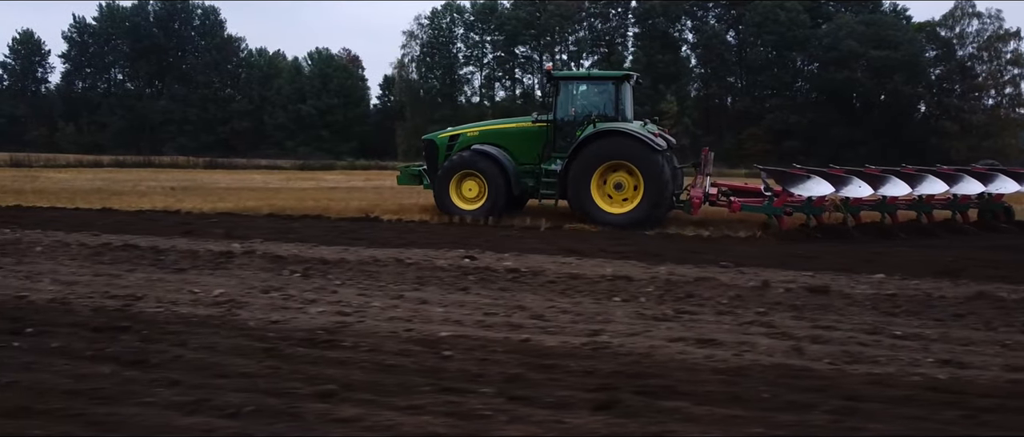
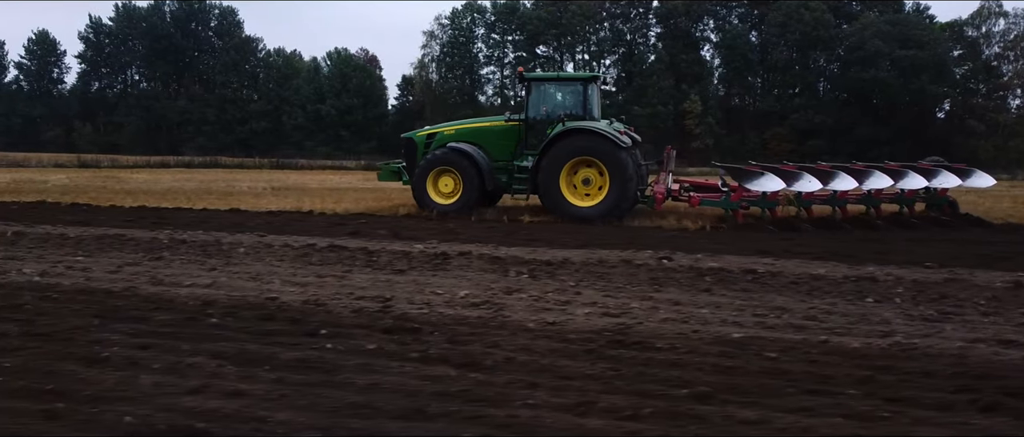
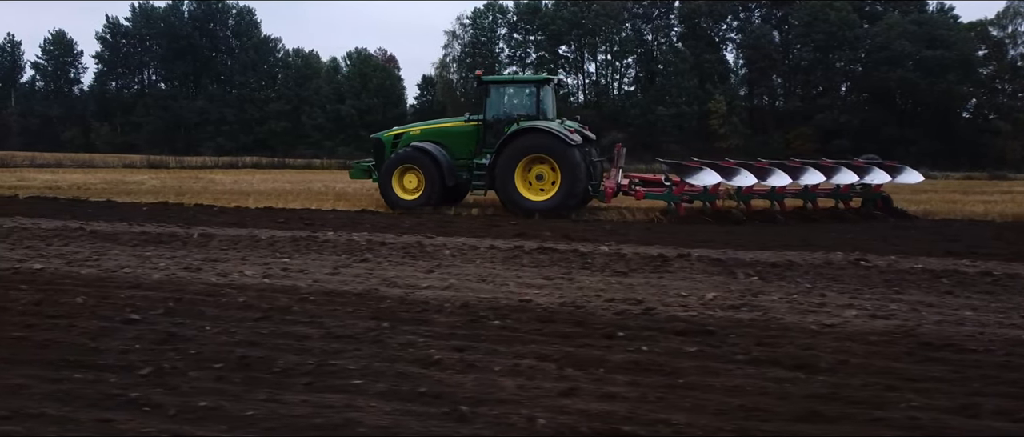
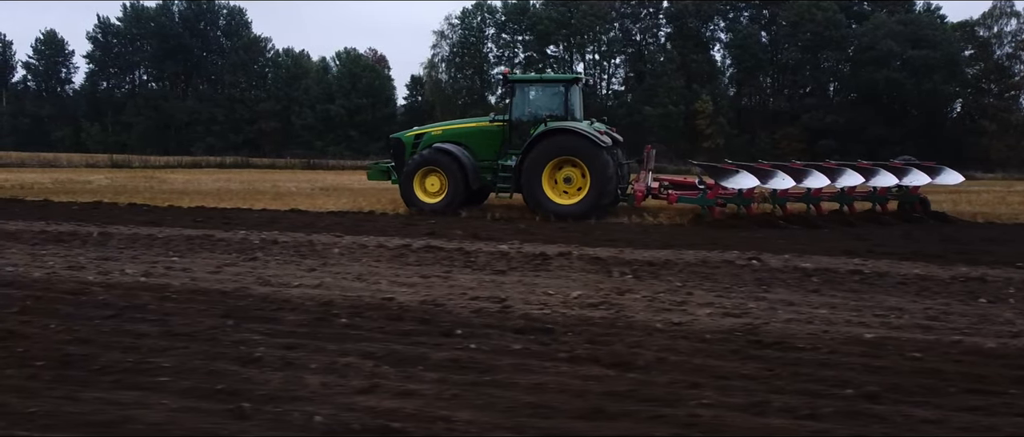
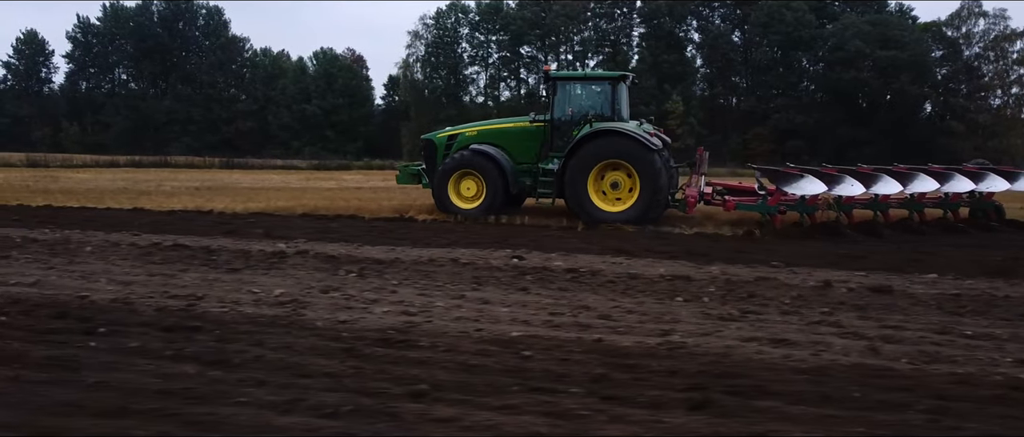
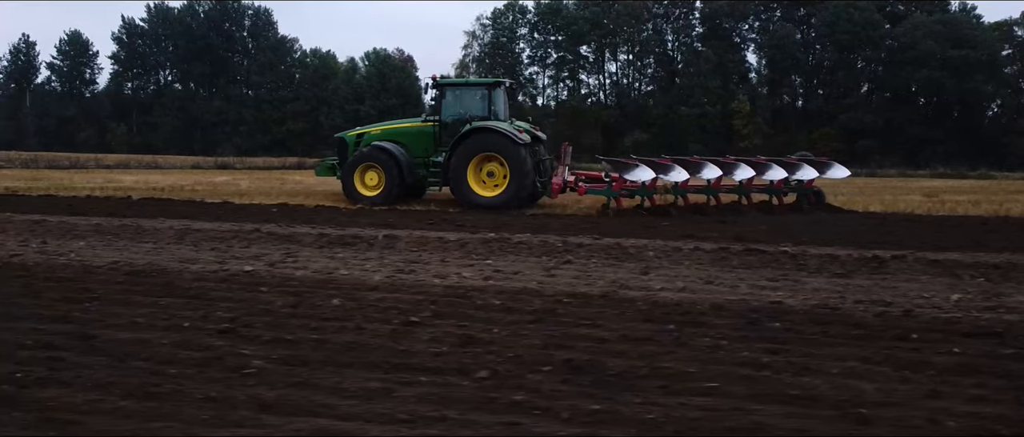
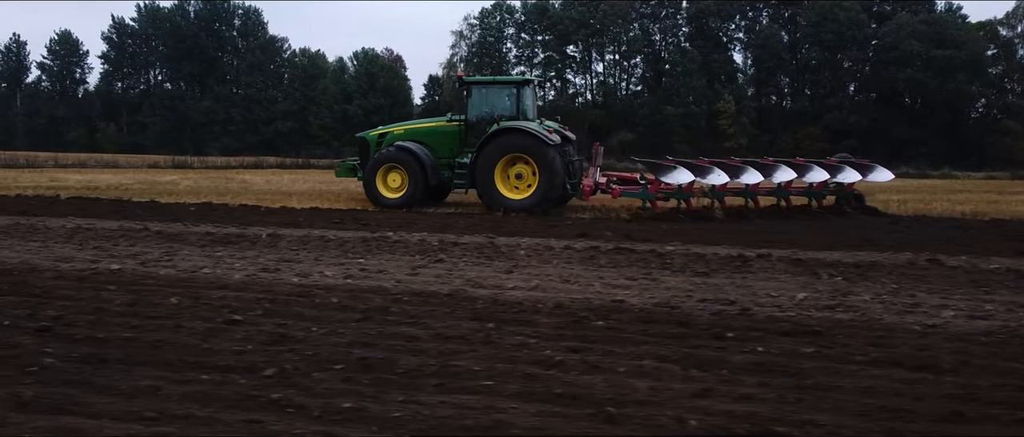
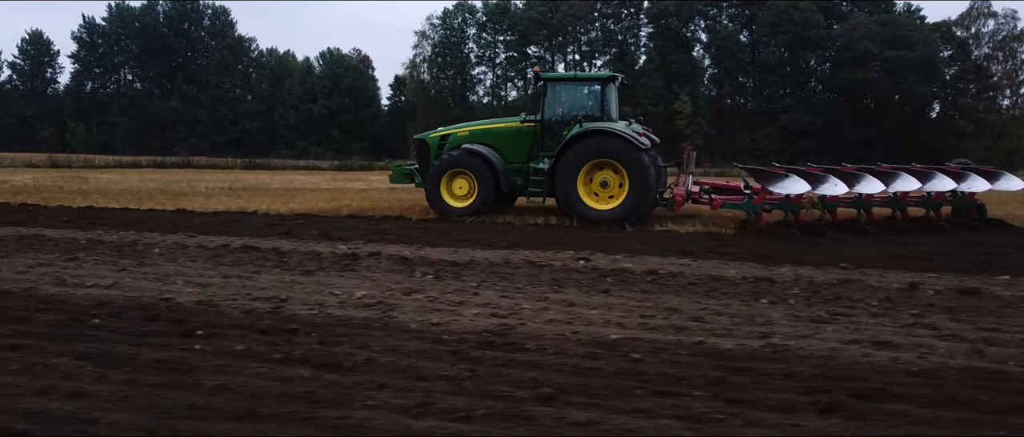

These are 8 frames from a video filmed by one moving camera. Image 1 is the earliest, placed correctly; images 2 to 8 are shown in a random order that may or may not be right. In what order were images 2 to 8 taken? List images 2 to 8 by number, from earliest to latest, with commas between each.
5, 8, 2, 4, 3, 7, 6
